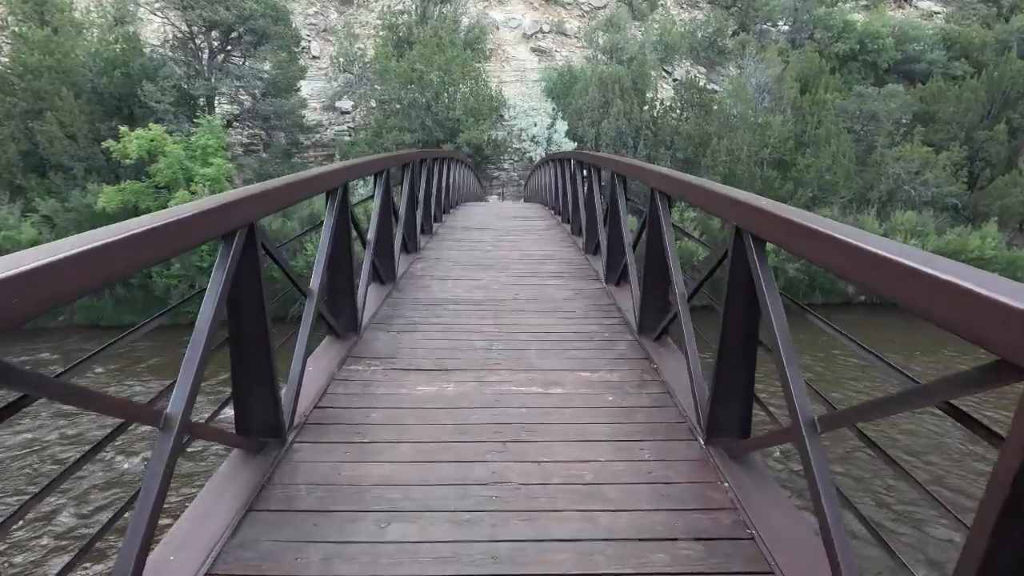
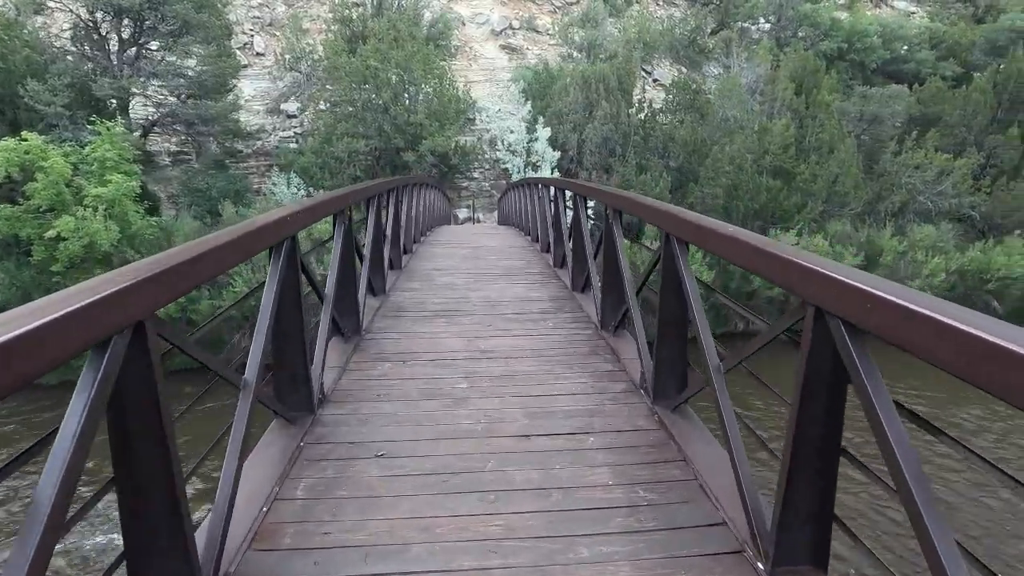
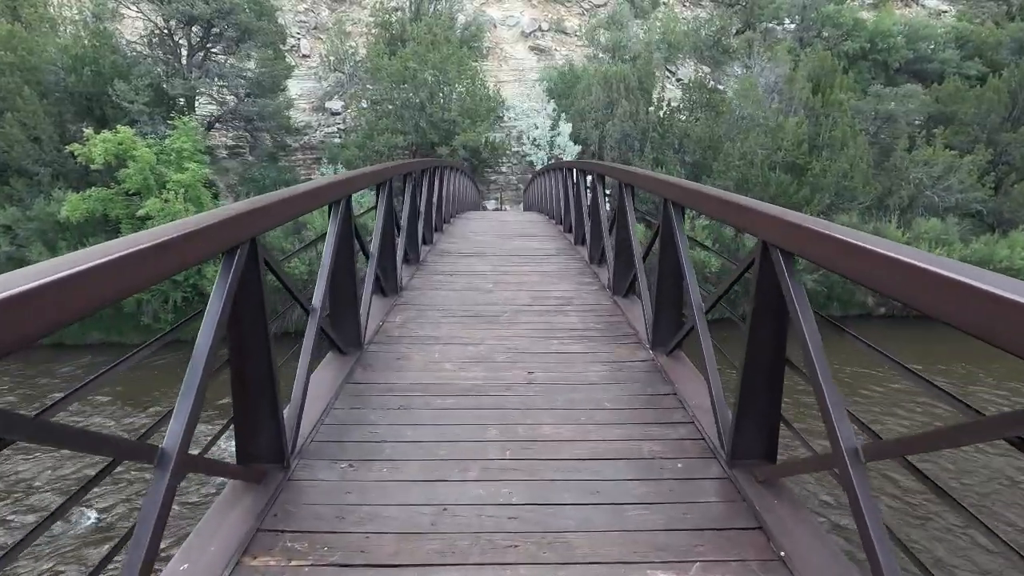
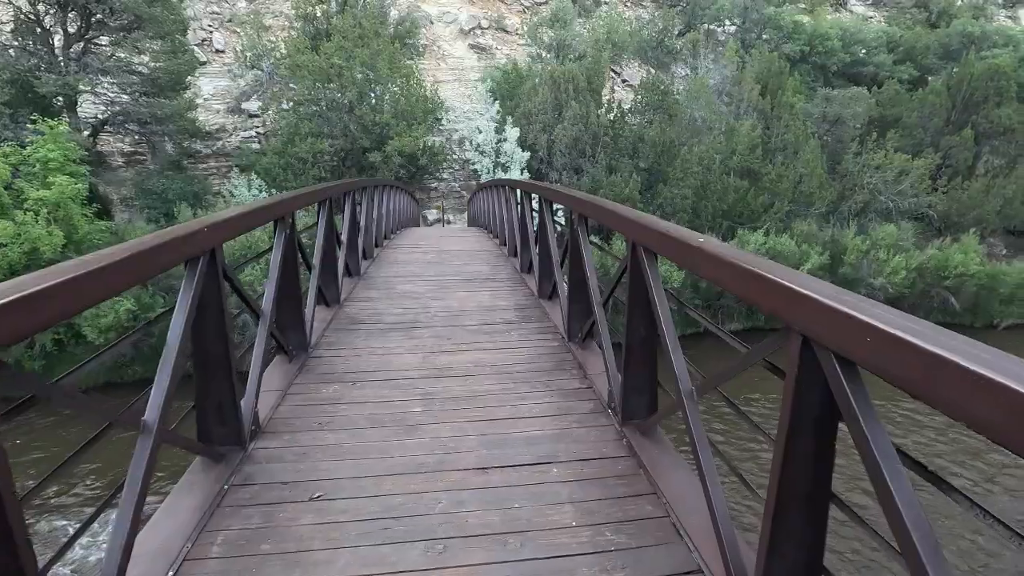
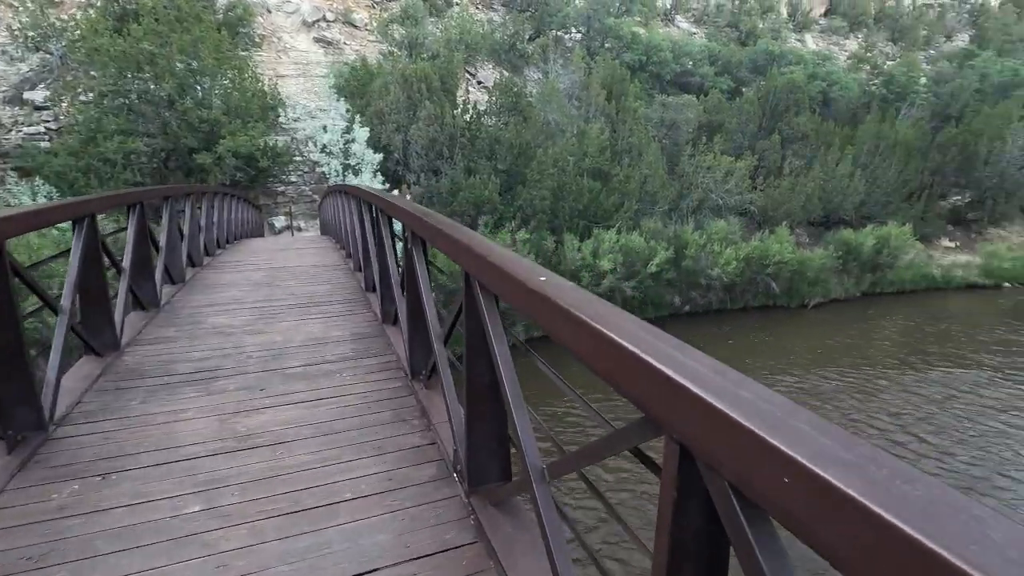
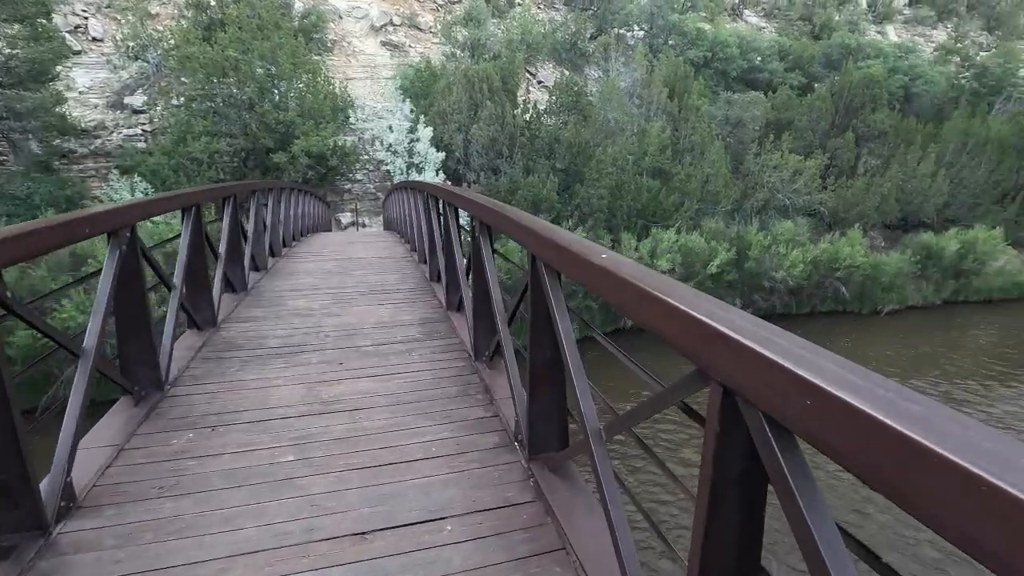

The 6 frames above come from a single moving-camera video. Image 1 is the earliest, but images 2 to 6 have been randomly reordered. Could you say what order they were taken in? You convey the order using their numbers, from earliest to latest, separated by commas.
3, 2, 4, 6, 5
